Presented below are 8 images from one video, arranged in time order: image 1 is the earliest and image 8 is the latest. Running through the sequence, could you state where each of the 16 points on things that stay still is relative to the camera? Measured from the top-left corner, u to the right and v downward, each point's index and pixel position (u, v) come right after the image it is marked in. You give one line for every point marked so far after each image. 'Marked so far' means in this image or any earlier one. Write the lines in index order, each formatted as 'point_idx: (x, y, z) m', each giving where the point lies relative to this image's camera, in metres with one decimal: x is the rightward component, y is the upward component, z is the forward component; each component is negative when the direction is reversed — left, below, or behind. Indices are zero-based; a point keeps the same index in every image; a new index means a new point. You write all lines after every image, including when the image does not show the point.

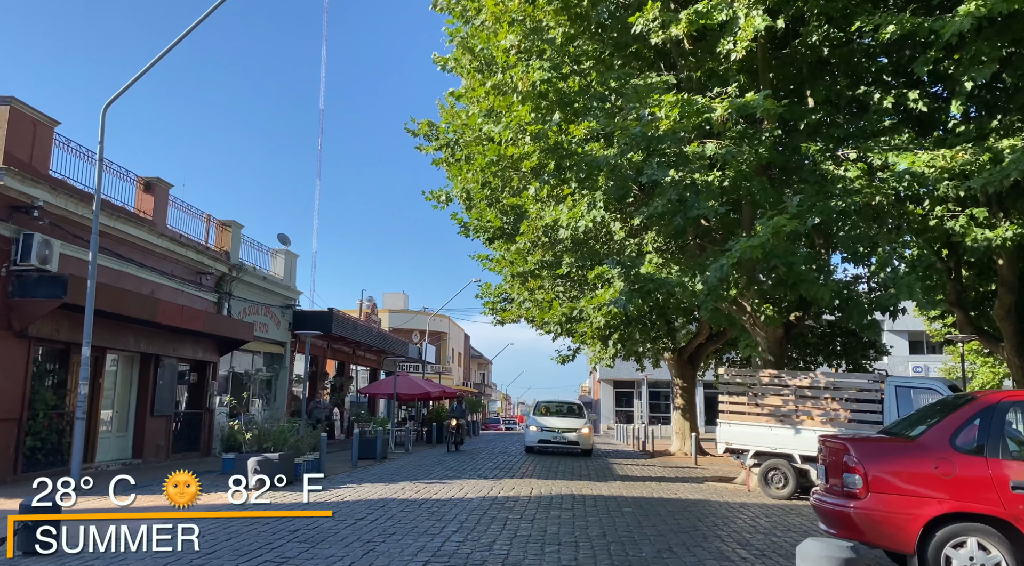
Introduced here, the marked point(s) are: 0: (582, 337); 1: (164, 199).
0: (+1.7, -1.2, +17.9) m
1: (-7.9, +1.9, +16.9) m
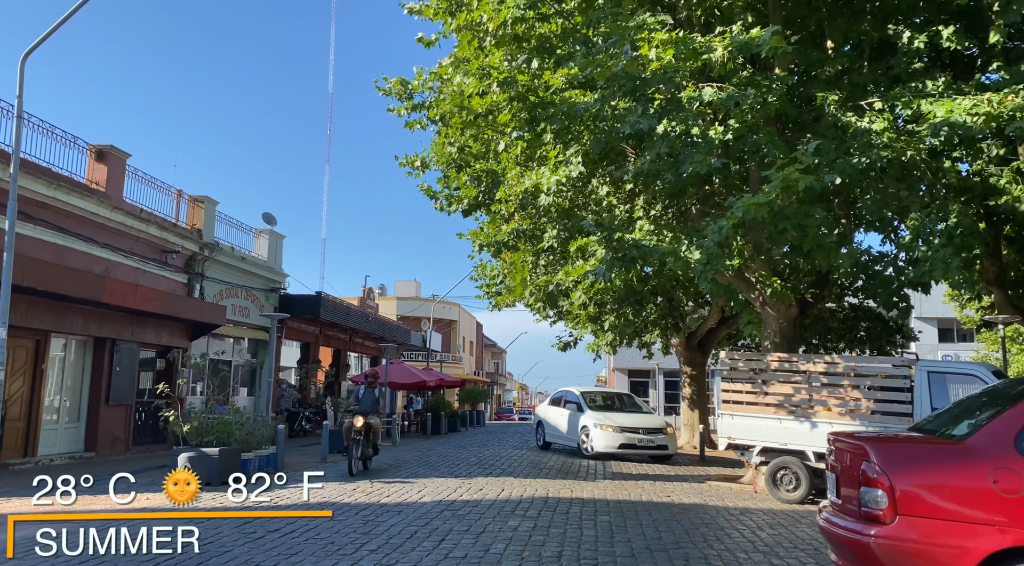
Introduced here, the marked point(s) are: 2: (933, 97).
0: (+1.4, -0.7, +16.4) m
1: (-8.2, +2.4, +15.6) m
2: (+5.6, +2.5, +10.0) m
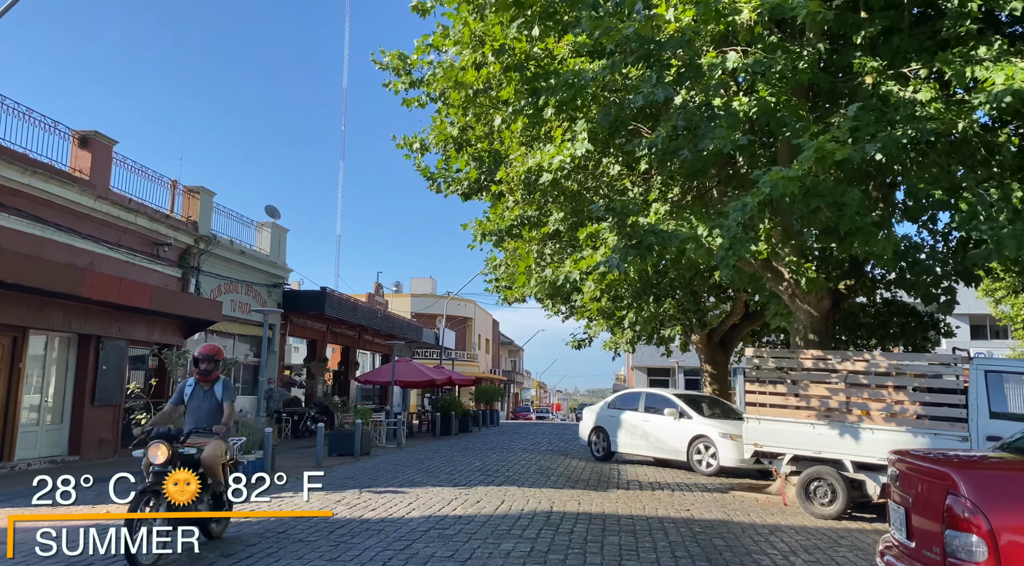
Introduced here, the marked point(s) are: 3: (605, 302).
0: (+1.6, -0.6, +15.3) m
1: (-8.0, +2.5, +14.8) m
2: (+5.6, +2.6, +8.9) m
3: (+1.6, -0.3, +13.2) m
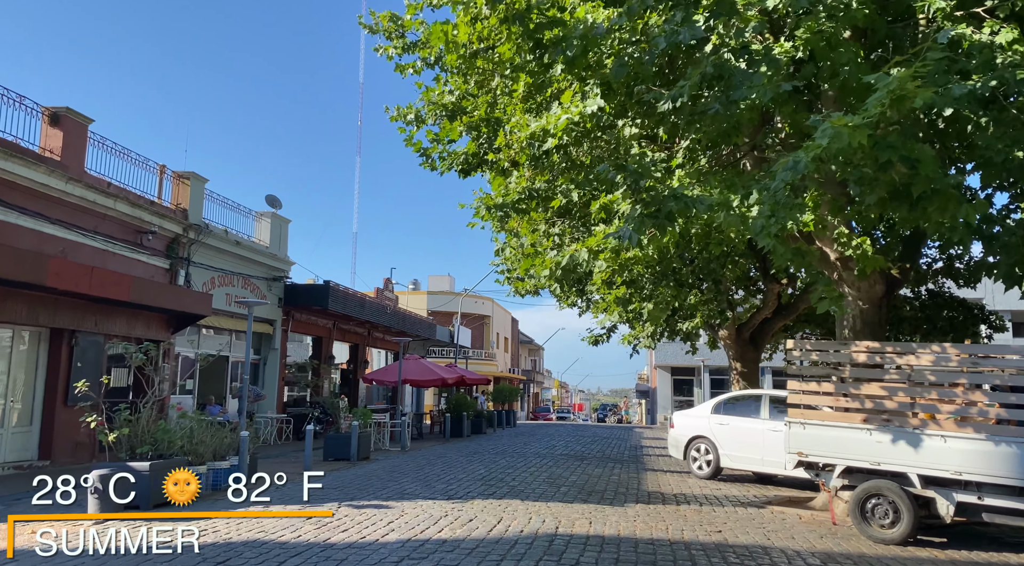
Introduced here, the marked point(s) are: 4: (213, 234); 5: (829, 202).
0: (+1.8, -0.3, +13.9) m
1: (-7.9, +2.7, +13.7) m
2: (+5.6, +2.9, +7.3) m
3: (+1.7, -0.1, +11.8) m
4: (-7.1, +1.2, +17.7) m
5: (+3.4, +0.9, +8.0) m
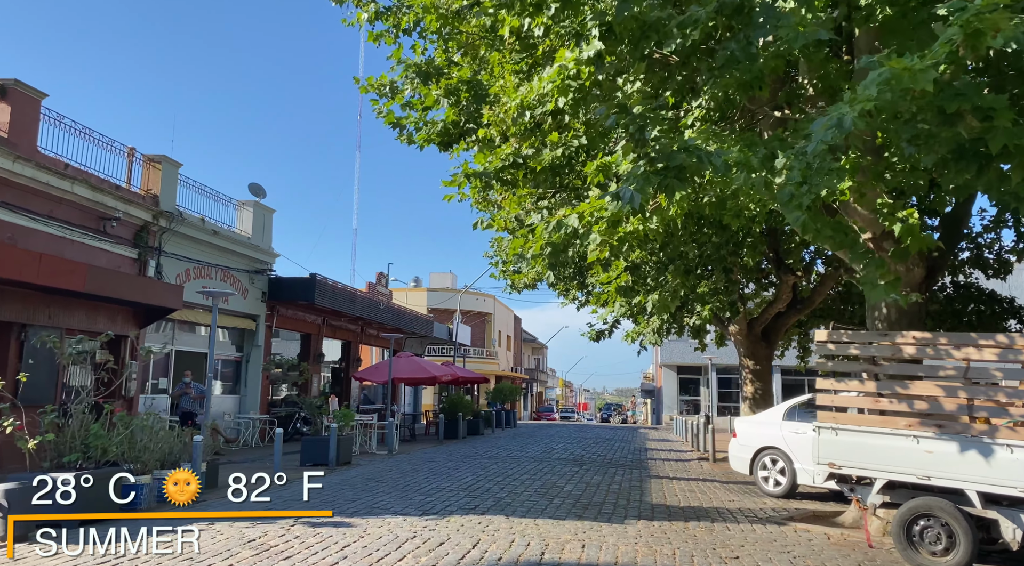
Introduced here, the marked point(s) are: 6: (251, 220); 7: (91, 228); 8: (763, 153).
0: (+1.6, -0.2, +12.7) m
1: (-8.0, +2.8, +12.5) m
2: (+5.4, +3.0, +6.1) m
3: (+1.6, +0.1, +10.6) m
4: (-7.2, +1.3, +16.6) m
5: (+3.2, +1.0, +6.8) m
6: (-6.9, +1.7, +19.8) m
7: (-7.8, +1.0, +14.0) m
8: (+2.0, +1.1, +6.2) m
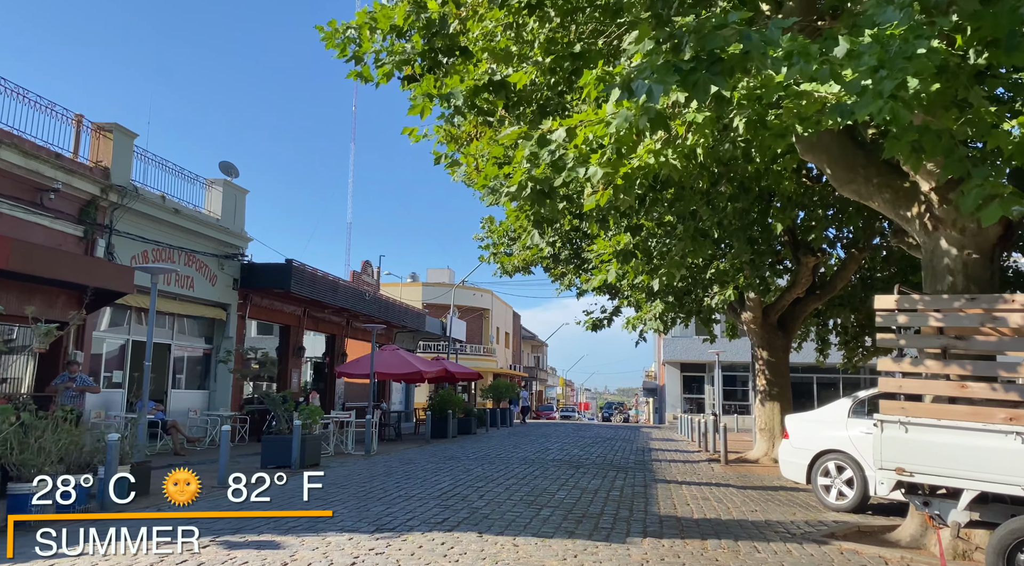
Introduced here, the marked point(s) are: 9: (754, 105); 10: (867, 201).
0: (+1.4, +0.2, +11.1) m
1: (-8.2, +3.2, +10.9) m
2: (+5.2, +3.4, +4.5) m
3: (+1.3, +0.4, +9.0) m
4: (-7.4, +1.7, +15.0) m
5: (+3.0, +1.4, +5.2) m
6: (-7.1, +2.0, +18.2) m
7: (-8.0, +1.4, +12.4) m
8: (+1.8, +1.4, +4.6) m
9: (+1.7, +1.1, +5.5) m
10: (+3.6, +0.8, +7.6) m
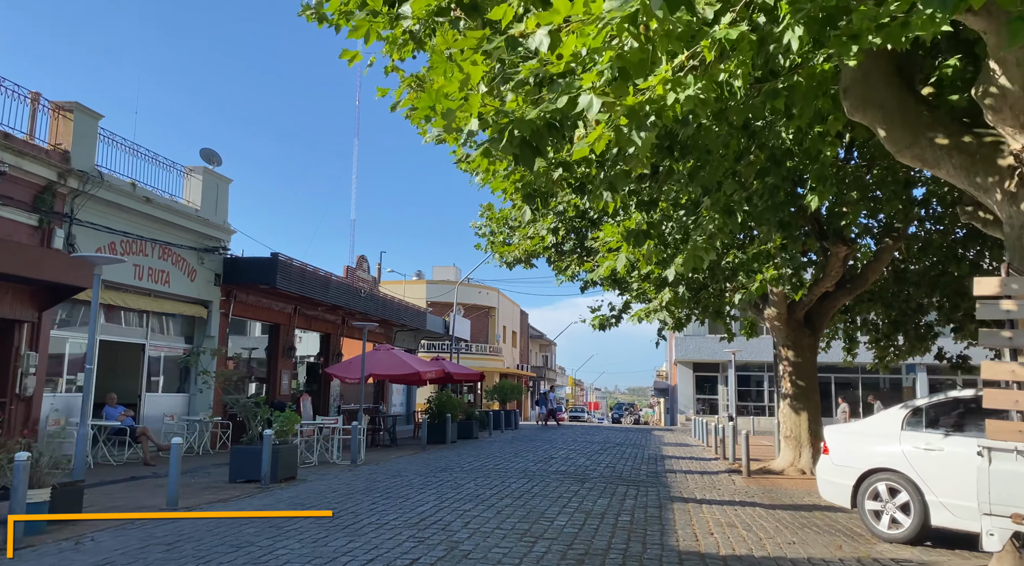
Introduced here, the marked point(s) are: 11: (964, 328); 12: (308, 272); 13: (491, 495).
0: (+1.4, +0.3, +9.7) m
1: (-8.3, +3.3, +9.7) m
2: (+5.0, +3.5, +3.1) m
3: (+1.2, +0.5, +7.6) m
4: (-7.4, +1.8, +13.8) m
5: (+2.8, +1.5, +3.8) m
6: (-7.1, +2.1, +17.0) m
7: (-8.1, +1.5, +11.1) m
8: (+1.7, +1.5, +3.2) m
9: (+1.6, +1.2, +4.1) m
10: (+3.5, +1.0, +6.3) m
11: (+9.2, -0.9, +15.2) m
12: (-5.3, +0.3, +19.5) m
13: (-0.2, -2.7, +9.3) m
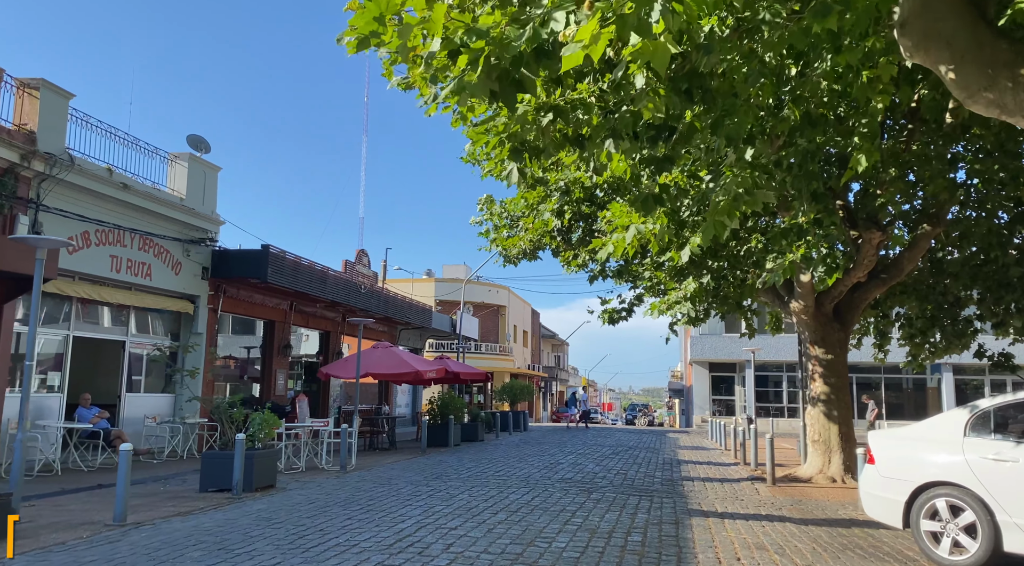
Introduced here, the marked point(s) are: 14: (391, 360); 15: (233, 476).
0: (+1.3, +0.5, +8.6) m
1: (-8.4, +3.4, +8.8) m
2: (+4.9, +3.7, +1.9) m
3: (+1.2, +0.7, +6.5) m
4: (-7.4, +1.9, +12.8) m
5: (+2.7, +1.7, +2.6) m
6: (-7.0, +2.3, +16.0) m
7: (-8.1, +1.6, +10.2) m
8: (+1.5, +1.7, +2.1) m
9: (+1.4, +1.4, +3.0) m
10: (+3.4, +1.1, +5.1) m
11: (+9.2, -0.7, +13.9) m
12: (-5.2, +0.4, +18.5) m
13: (-0.3, -2.5, +8.2) m
14: (-3.0, -1.9, +19.3) m
15: (-3.6, -2.5, +9.9) m
